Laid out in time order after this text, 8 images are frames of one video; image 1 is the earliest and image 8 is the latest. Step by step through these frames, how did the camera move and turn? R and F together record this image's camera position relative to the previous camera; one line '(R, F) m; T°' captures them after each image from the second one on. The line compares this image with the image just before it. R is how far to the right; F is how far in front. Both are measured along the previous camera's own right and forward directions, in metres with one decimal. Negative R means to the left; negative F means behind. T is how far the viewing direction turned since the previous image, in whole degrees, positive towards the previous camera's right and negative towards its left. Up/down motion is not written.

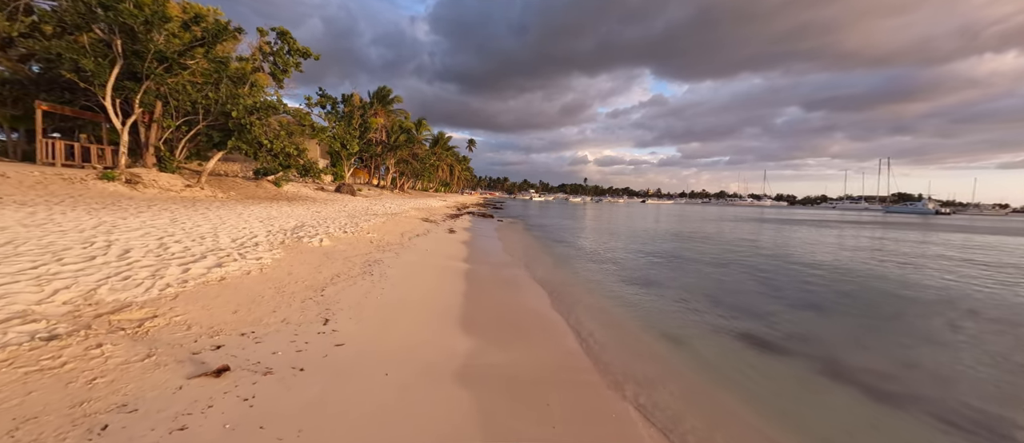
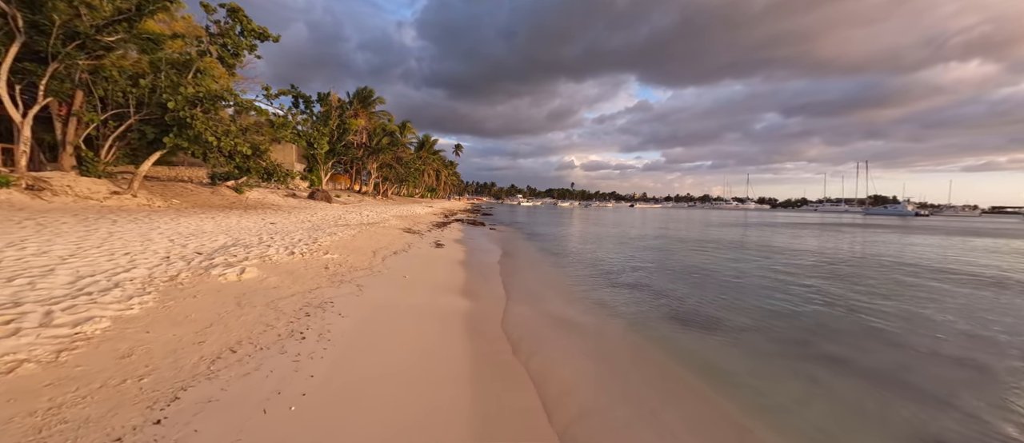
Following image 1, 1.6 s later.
(-0.4, +3.0) m; +2°
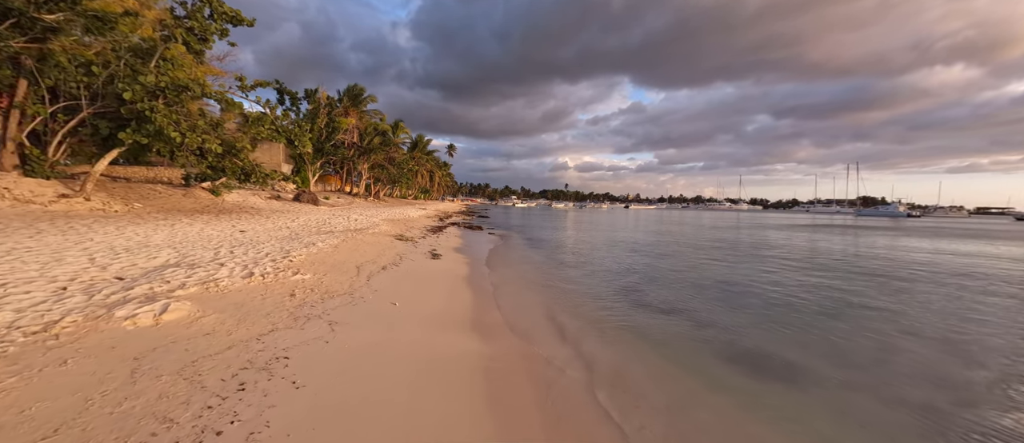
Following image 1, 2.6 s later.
(-0.4, +1.7) m; +1°
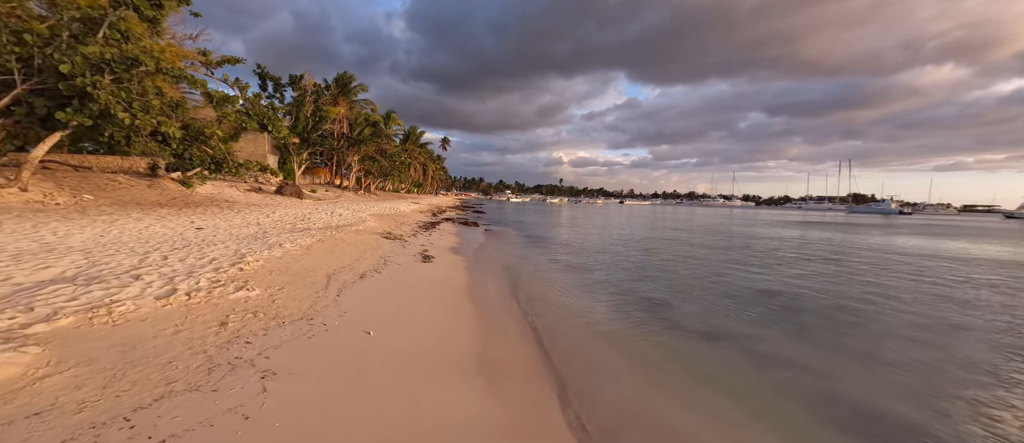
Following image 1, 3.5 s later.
(-0.3, +1.7) m; +1°
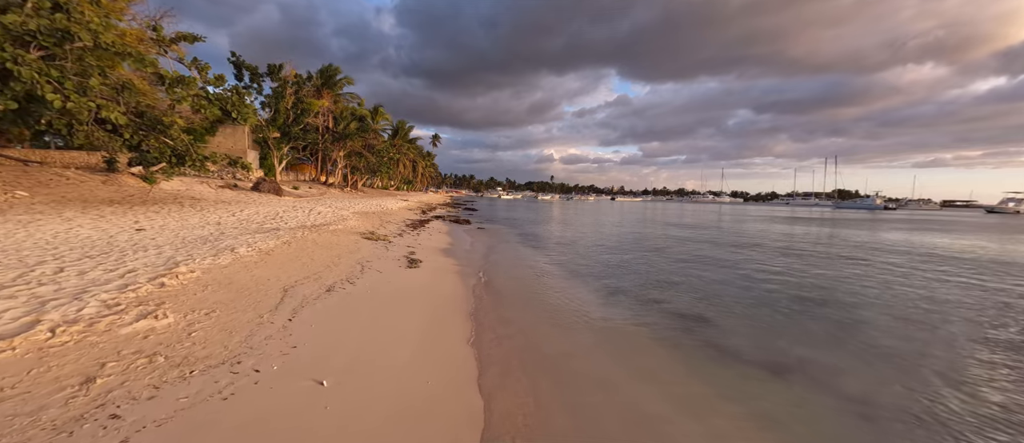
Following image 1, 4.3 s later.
(-0.2, +1.5) m; +1°
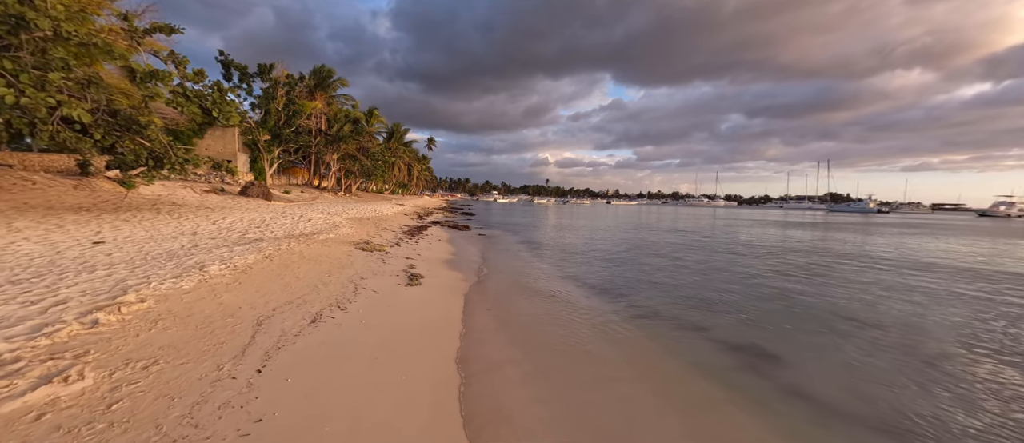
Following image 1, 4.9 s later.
(-0.4, +1.1) m; +1°
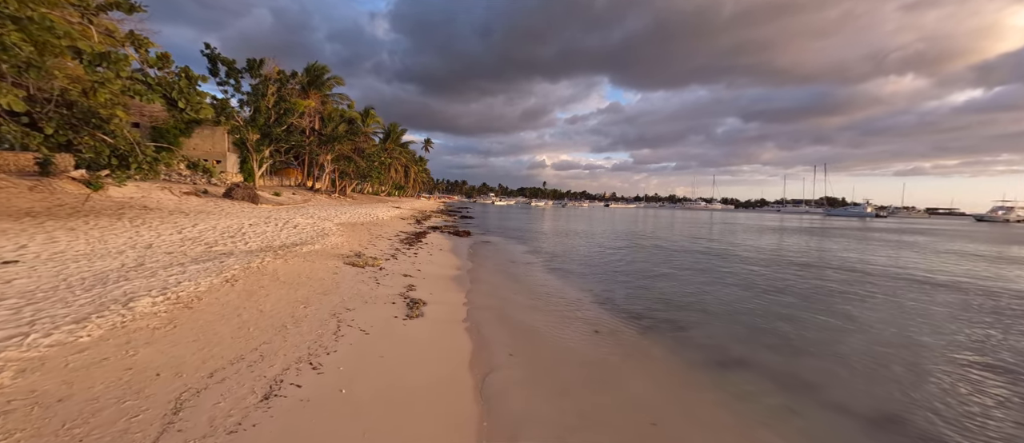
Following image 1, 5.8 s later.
(-0.5, +1.6) m; 0°
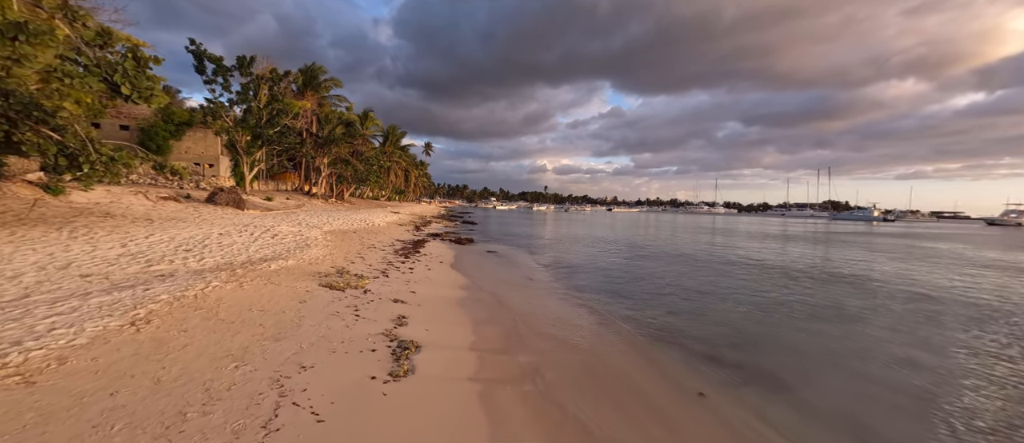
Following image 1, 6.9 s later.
(-0.3, +1.9) m; 0°
